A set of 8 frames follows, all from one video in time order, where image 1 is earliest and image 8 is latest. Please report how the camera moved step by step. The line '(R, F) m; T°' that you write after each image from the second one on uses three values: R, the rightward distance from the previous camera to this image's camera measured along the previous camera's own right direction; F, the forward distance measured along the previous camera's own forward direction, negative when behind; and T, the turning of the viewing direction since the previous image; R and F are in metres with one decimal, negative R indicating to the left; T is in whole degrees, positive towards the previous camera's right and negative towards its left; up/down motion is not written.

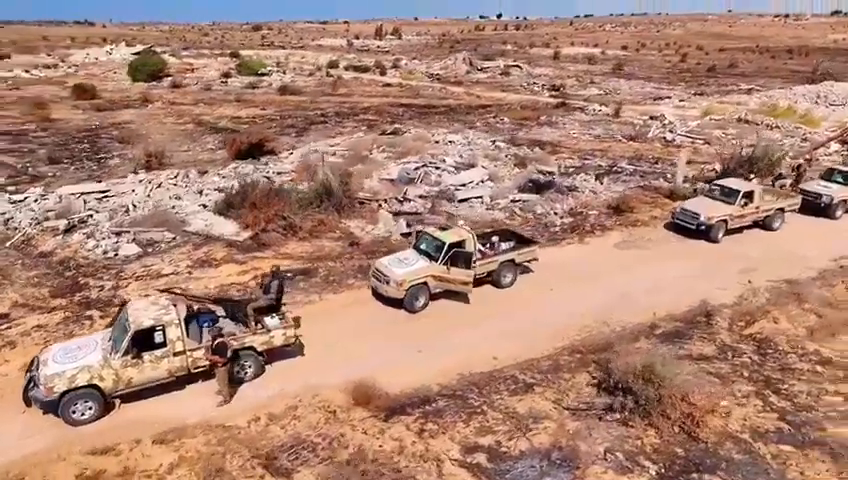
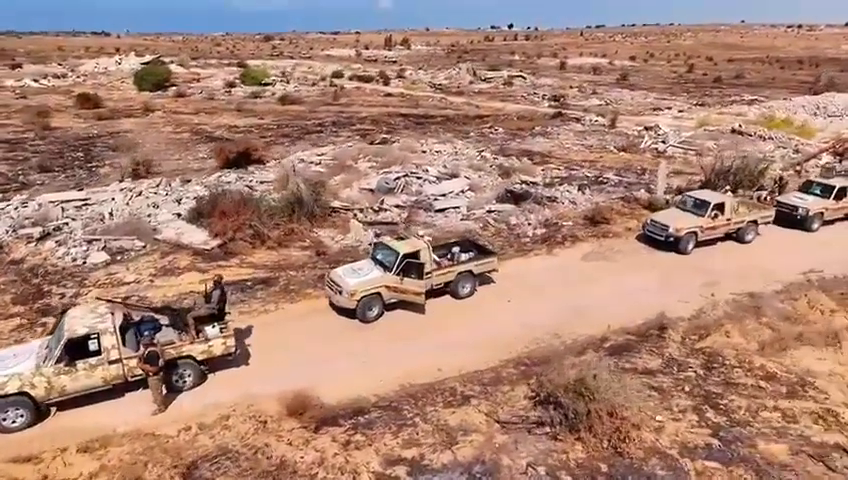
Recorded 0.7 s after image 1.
(+1.3, 0.0) m; -1°
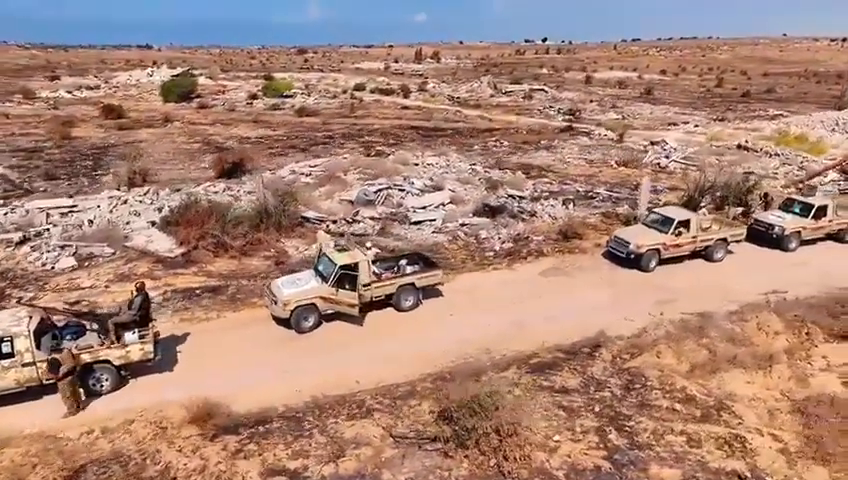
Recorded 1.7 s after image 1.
(+2.2, 0.0) m; -3°
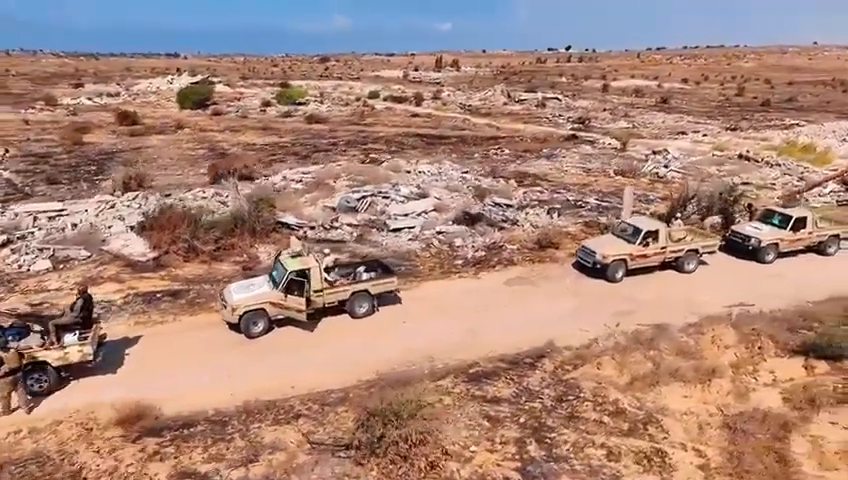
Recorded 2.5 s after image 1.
(+1.7, 0.0) m; -2°
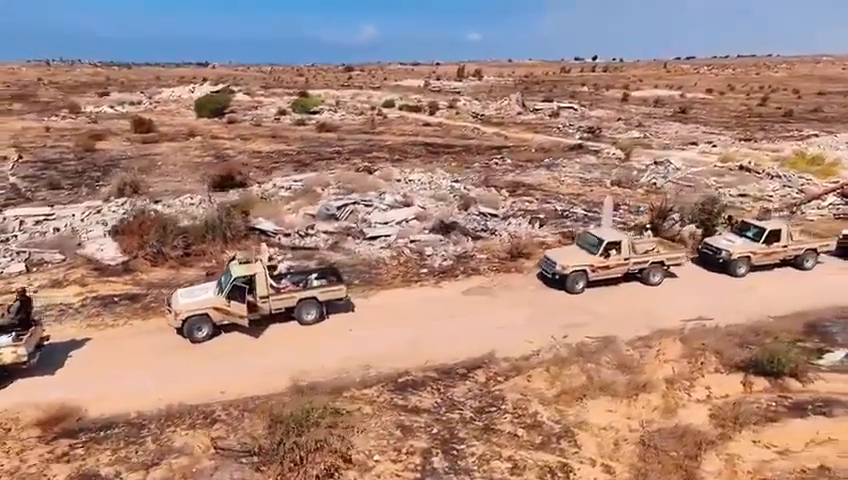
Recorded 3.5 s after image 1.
(+1.9, +0.1) m; -2°
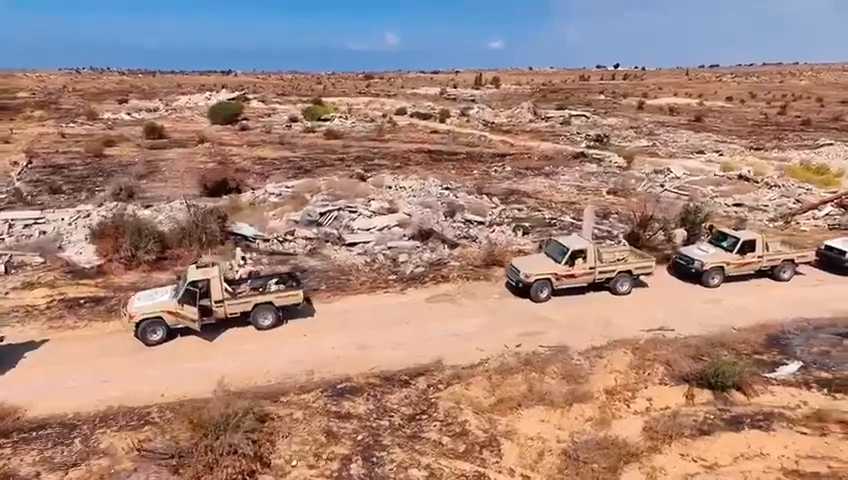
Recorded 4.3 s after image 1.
(+1.6, 0.0) m; -2°
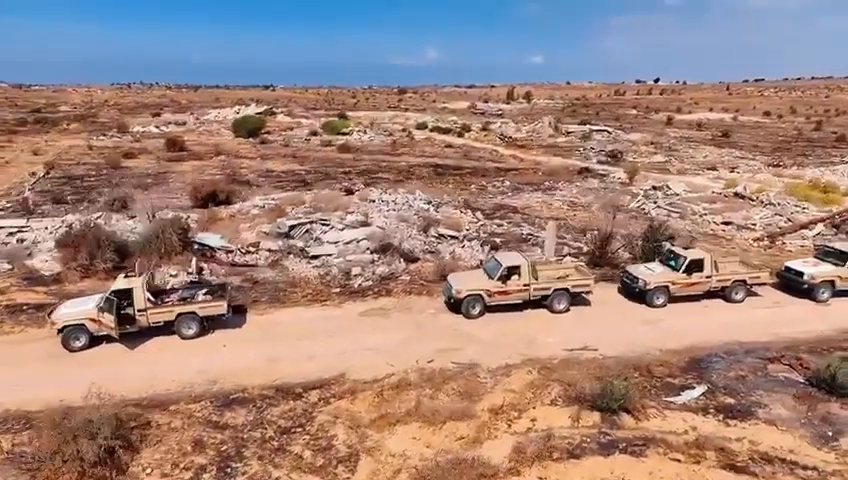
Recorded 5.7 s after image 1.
(+2.9, 0.0) m; -3°
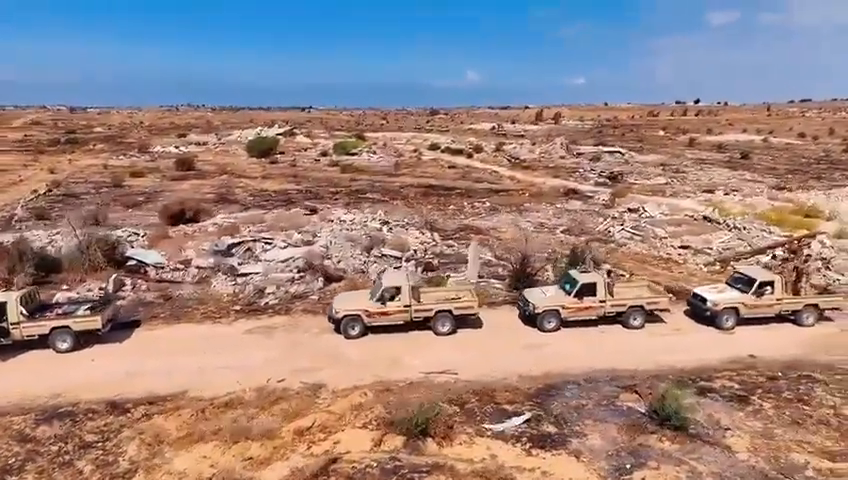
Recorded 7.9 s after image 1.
(+4.4, +0.1) m; -3°
